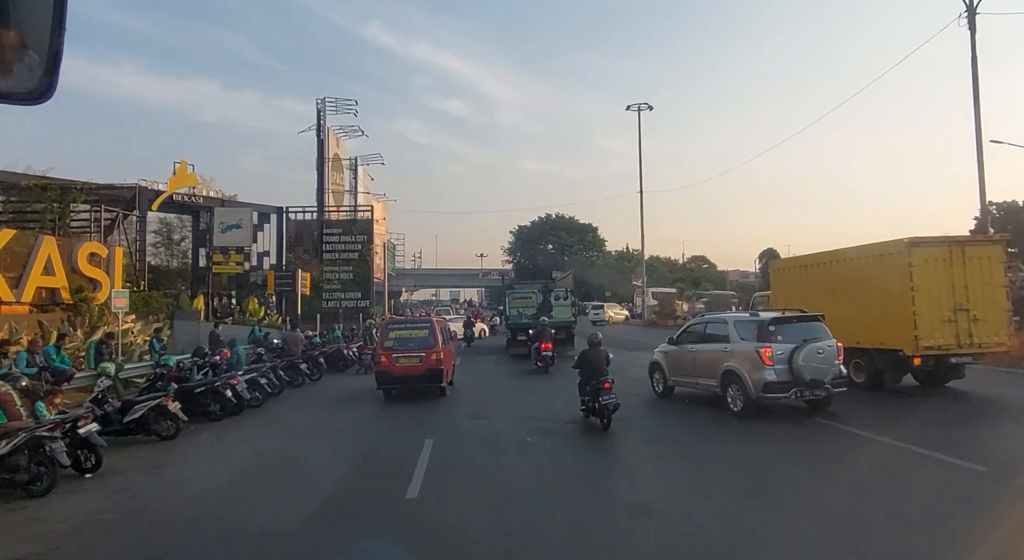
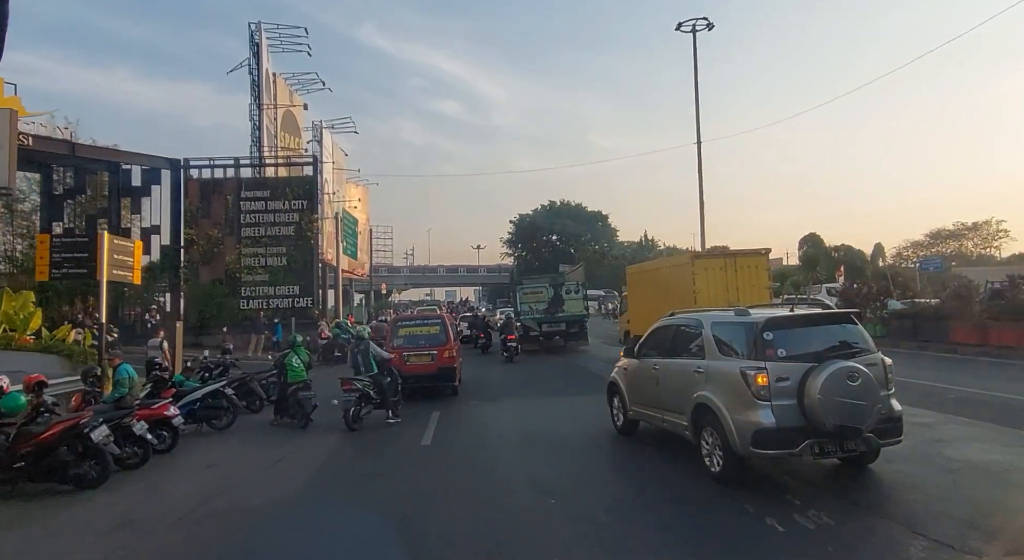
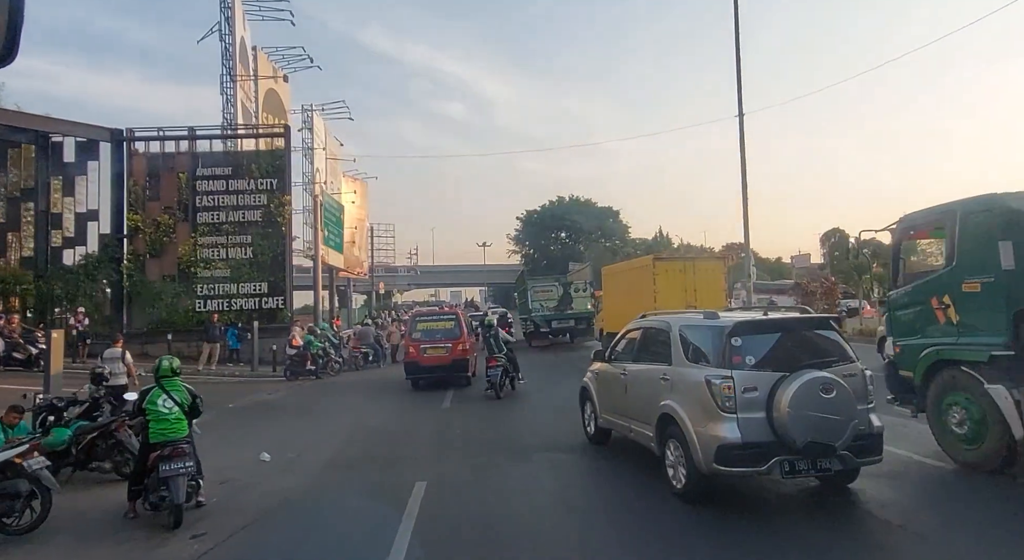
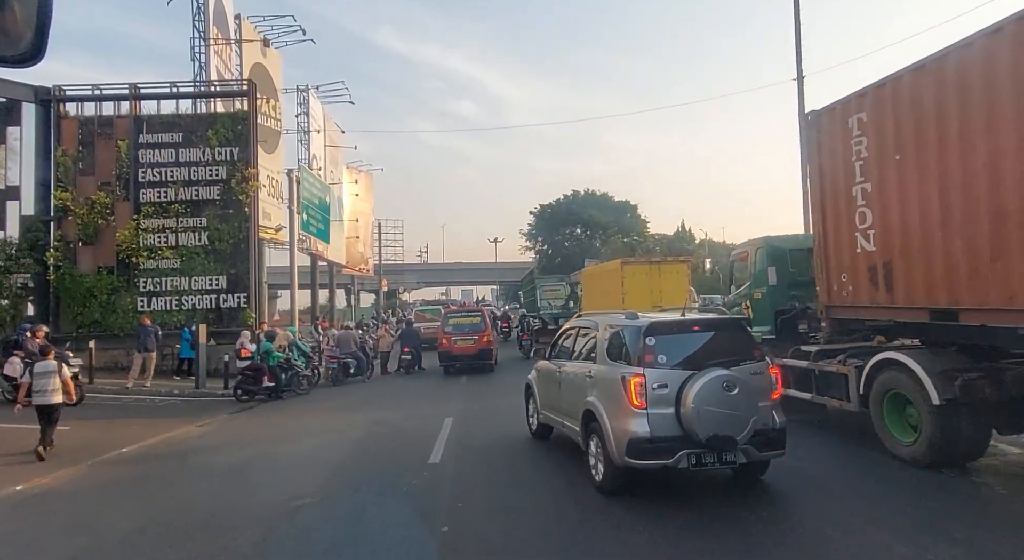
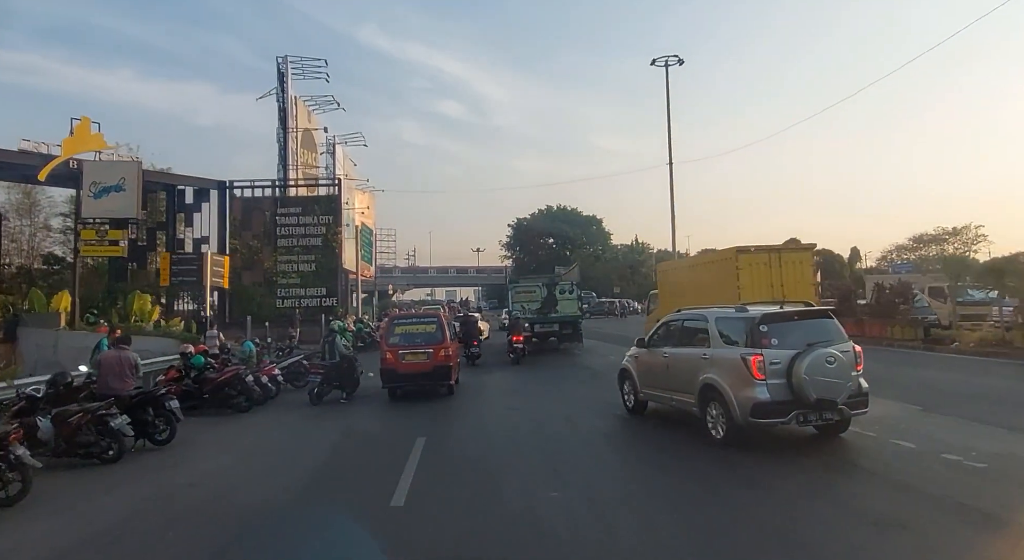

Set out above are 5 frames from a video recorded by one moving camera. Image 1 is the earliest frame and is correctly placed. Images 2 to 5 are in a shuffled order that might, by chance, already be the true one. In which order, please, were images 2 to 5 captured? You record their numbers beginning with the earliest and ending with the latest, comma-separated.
5, 2, 3, 4
